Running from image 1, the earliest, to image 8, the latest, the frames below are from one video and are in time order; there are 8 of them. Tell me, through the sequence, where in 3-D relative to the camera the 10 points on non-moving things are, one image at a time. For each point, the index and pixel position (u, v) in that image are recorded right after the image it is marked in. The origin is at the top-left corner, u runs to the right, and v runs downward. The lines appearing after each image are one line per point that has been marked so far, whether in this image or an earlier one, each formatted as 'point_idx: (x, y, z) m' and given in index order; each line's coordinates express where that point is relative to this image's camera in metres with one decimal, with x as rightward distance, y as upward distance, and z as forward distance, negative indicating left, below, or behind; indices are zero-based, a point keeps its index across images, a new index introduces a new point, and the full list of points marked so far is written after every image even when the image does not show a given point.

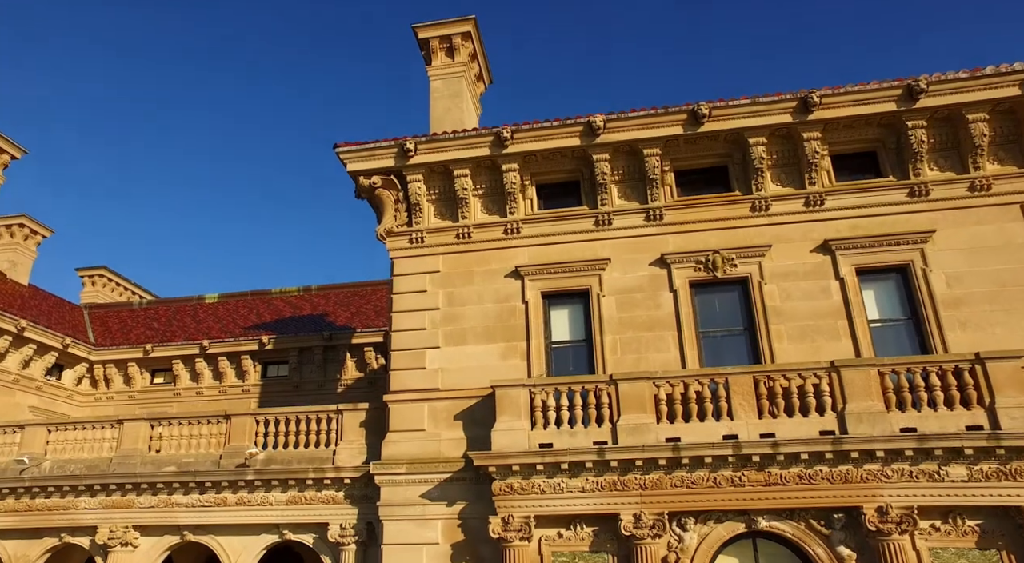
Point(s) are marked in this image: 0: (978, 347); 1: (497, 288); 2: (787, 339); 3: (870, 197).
0: (+7.6, -1.0, +13.0) m
1: (-0.3, -0.2, +15.0) m
2: (+4.6, -1.0, +13.7) m
3: (+6.3, +1.5, +14.1) m
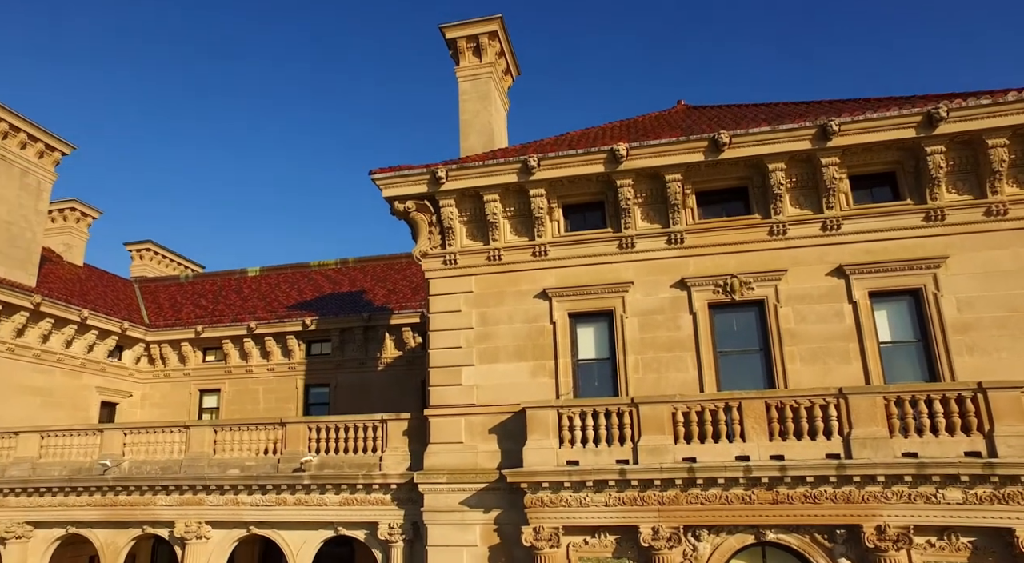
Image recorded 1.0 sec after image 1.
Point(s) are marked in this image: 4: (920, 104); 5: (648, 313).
0: (+8.1, -1.5, +13.8) m
1: (+0.3, -0.6, +16.0) m
2: (+5.1, -1.4, +14.6) m
3: (+6.8, +1.1, +14.8) m
4: (+7.9, +3.4, +15.5) m
5: (+2.6, -0.6, +15.4) m
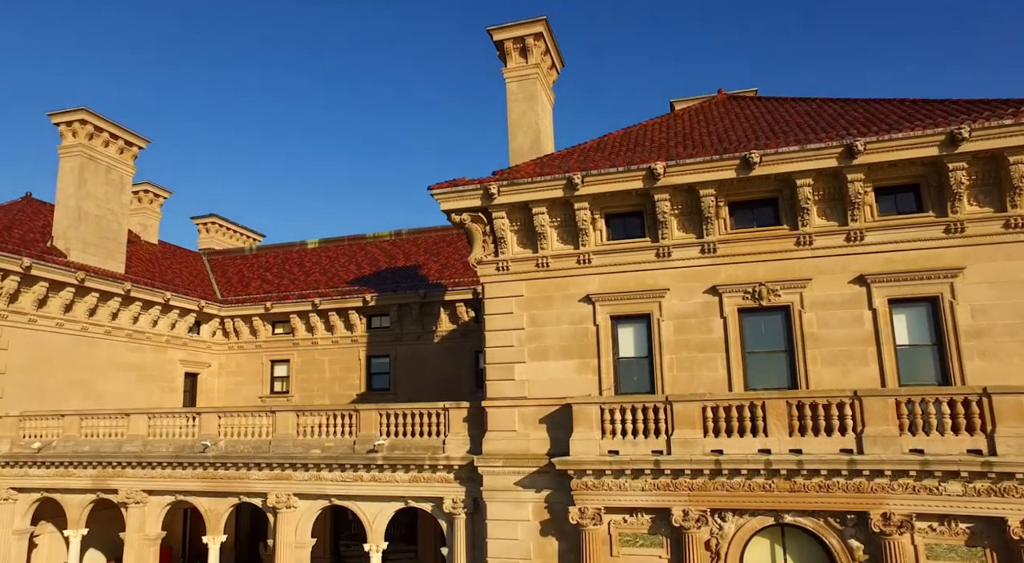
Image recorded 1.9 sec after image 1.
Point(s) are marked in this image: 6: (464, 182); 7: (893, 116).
0: (+9.0, -1.7, +15.3) m
1: (+1.3, -0.7, +17.8) m
2: (+6.1, -1.6, +16.2) m
3: (+7.8, +1.0, +16.1) m
4: (+8.8, +3.3, +16.6) m
5: (+3.6, -0.7, +17.1) m
6: (-1.0, +2.2, +18.3) m
7: (+8.8, +3.9, +18.8) m
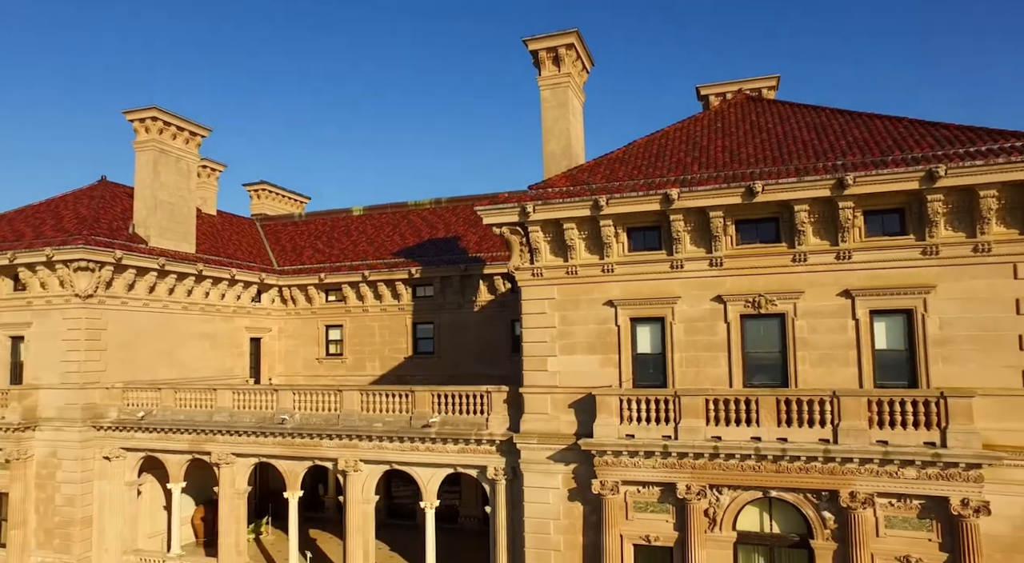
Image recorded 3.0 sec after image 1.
0: (+9.7, -2.1, +18.1) m
1: (+2.2, -0.8, +20.8) m
2: (+6.9, -1.9, +19.2) m
3: (+8.5, +0.7, +18.7) m
4: (+9.6, +3.0, +18.9) m
5: (+4.4, -0.9, +20.0) m
6: (-0.2, +2.1, +21.1) m
7: (+9.6, +3.8, +21.1) m
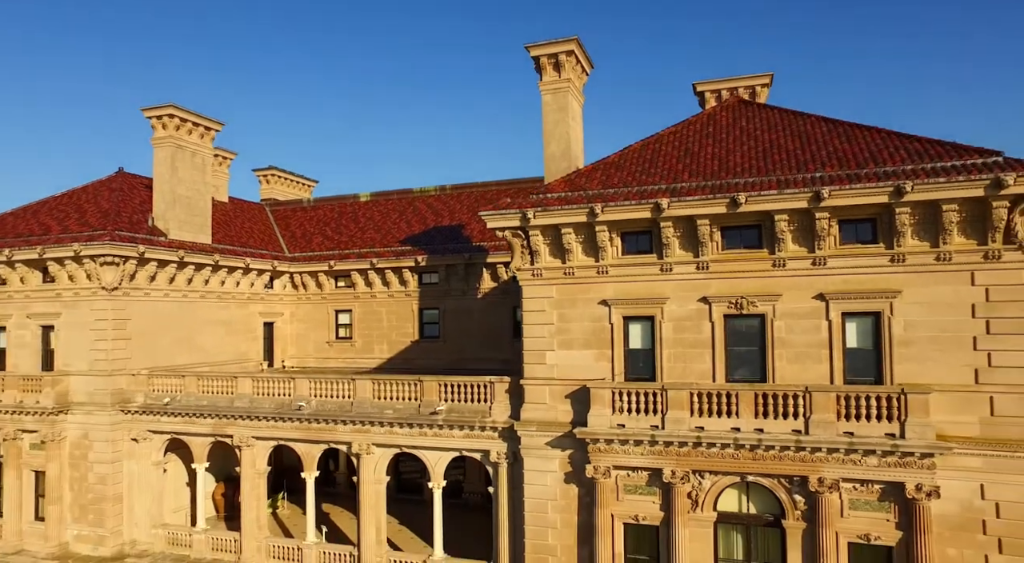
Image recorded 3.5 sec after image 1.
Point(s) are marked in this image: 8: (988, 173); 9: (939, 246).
0: (+9.7, -2.2, +19.9) m
1: (+2.2, -0.8, +22.5) m
2: (+6.9, -2.0, +20.9) m
3: (+8.6, +0.6, +20.4) m
4: (+9.6, +2.9, +20.5) m
5: (+4.4, -1.0, +21.8) m
6: (-0.2, +2.1, +22.7) m
7: (+9.7, +3.8, +22.7) m
8: (+10.7, +2.4, +18.7) m
9: (+10.2, +0.9, +19.8) m
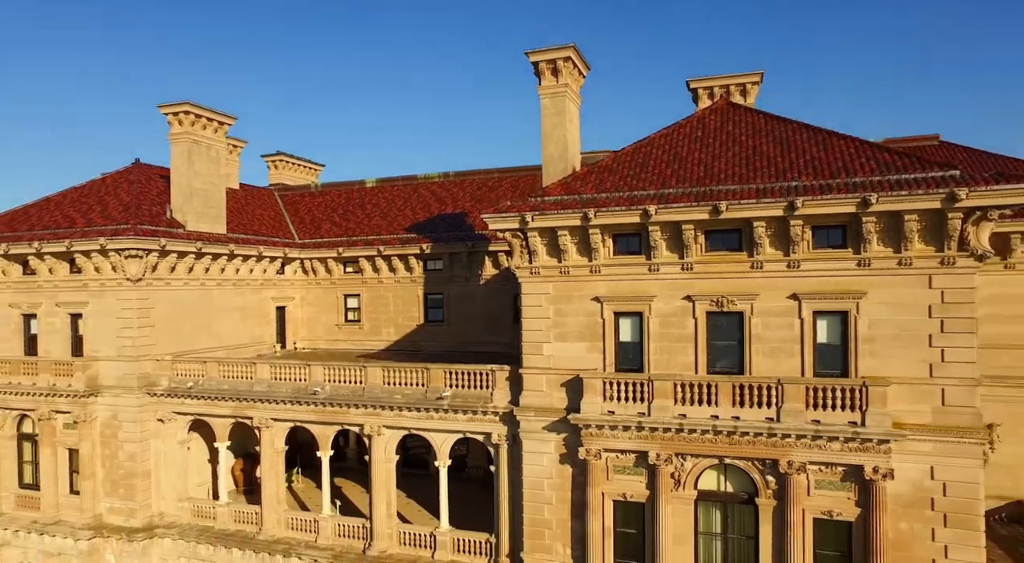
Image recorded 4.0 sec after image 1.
0: (+9.7, -2.3, +22.0) m
1: (+2.2, -0.7, +24.5) m
2: (+6.9, -2.0, +23.0) m
3: (+8.6, +0.5, +22.3) m
4: (+9.6, +2.9, +22.4) m
5: (+4.4, -1.0, +23.7) m
6: (-0.2, +2.1, +24.5) m
7: (+9.7, +3.8, +24.5) m
8: (+10.7, +2.3, +20.5) m
9: (+10.2, +0.8, +21.7) m
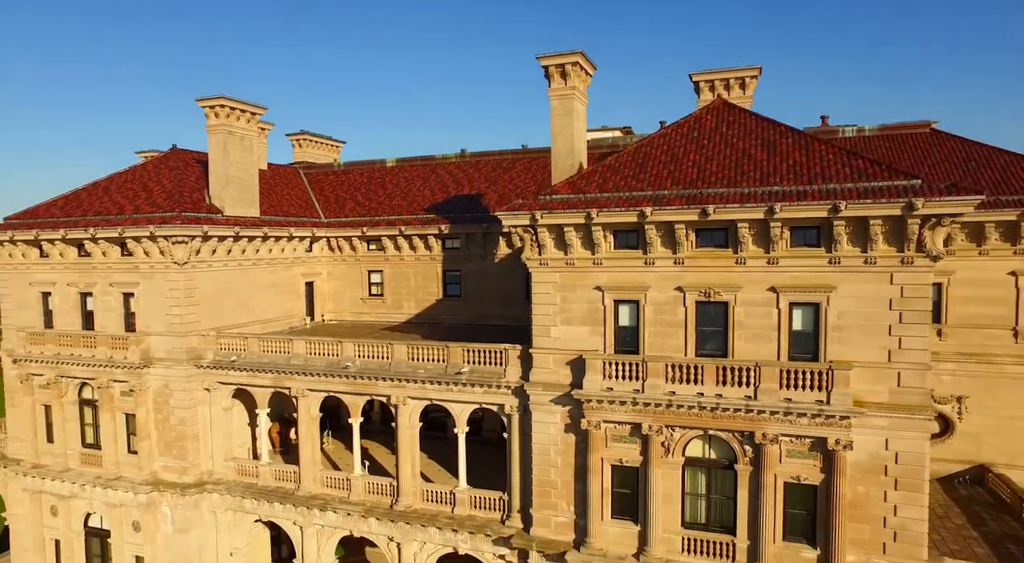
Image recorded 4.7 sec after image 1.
0: (+10.1, -2.1, +25.1) m
1: (+2.6, -0.4, +27.5) m
2: (+7.3, -1.8, +26.1) m
3: (+8.9, +0.7, +25.3) m
4: (+10.0, +3.0, +25.1) m
5: (+4.8, -0.7, +26.8) m
6: (+0.2, +2.5, +27.4) m
7: (+10.1, +4.1, +27.2) m
8: (+11.1, +2.4, +23.4) m
9: (+10.5, +0.9, +24.6) m
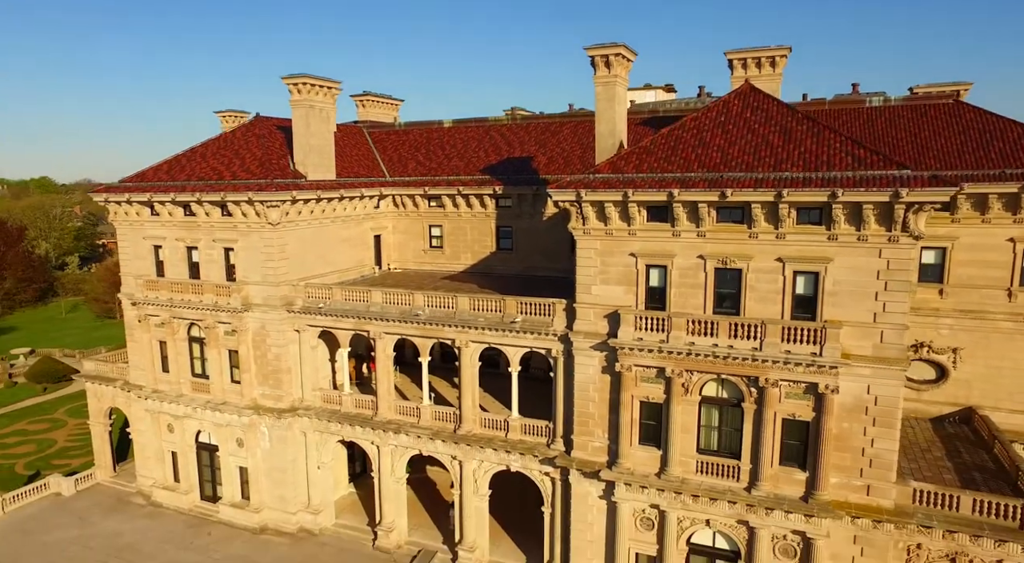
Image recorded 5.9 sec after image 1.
0: (+11.8, -1.1, +30.1) m
1: (+4.4, +0.9, +32.7) m
2: (+9.1, -0.7, +31.2) m
3: (+10.7, +1.7, +30.1) m
4: (+11.8, +4.0, +29.8) m
5: (+6.6, +0.5, +31.9) m
6: (+2.1, +3.8, +32.4) m
7: (+12.0, +5.2, +31.7) m
8: (+12.8, +3.2, +28.0) m
9: (+12.3, +1.8, +29.4) m
